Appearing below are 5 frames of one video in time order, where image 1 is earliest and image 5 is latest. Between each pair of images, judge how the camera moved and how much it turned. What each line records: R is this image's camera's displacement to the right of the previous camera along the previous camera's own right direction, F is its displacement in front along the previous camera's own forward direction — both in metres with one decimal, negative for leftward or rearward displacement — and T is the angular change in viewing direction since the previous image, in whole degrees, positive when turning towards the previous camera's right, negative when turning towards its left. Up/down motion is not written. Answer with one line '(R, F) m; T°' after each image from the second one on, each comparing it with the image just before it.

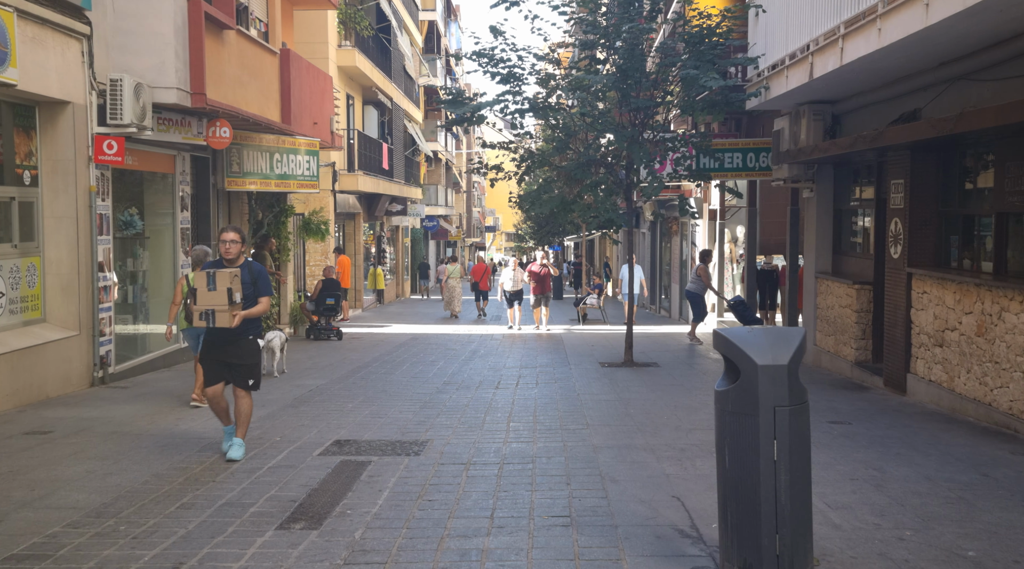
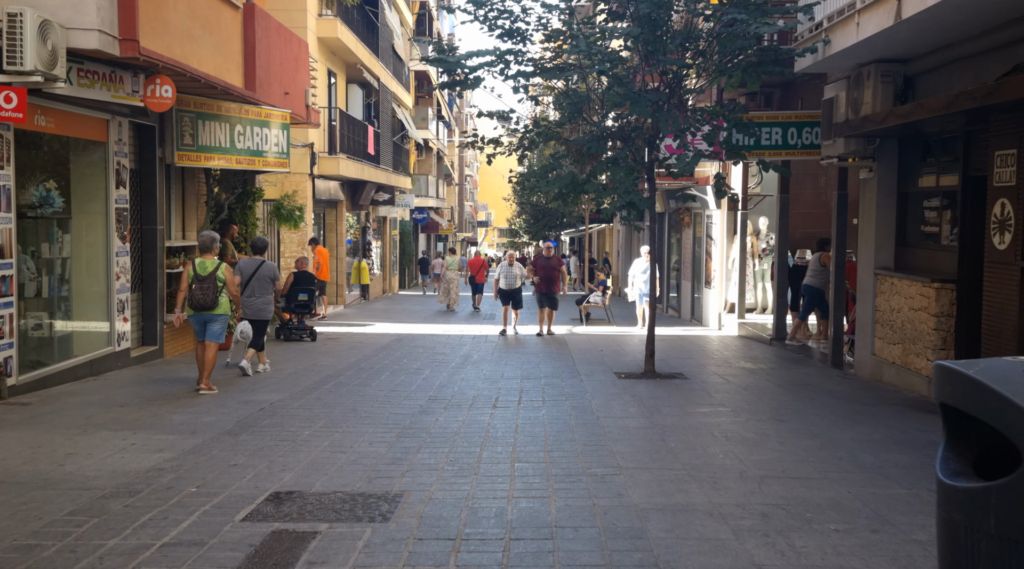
(-0.1, +2.3) m; +1°
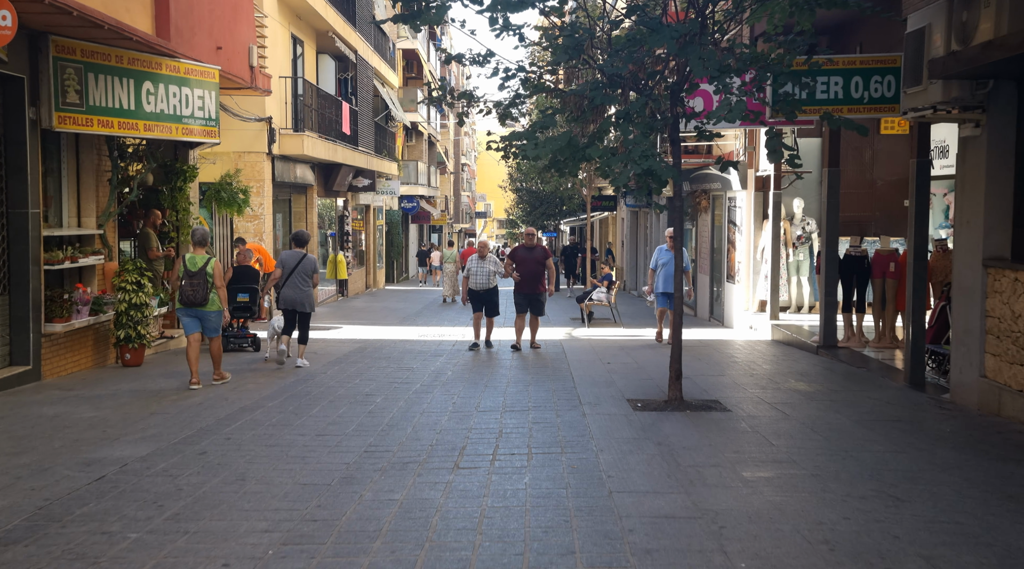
(+0.2, +3.2) m; 0°
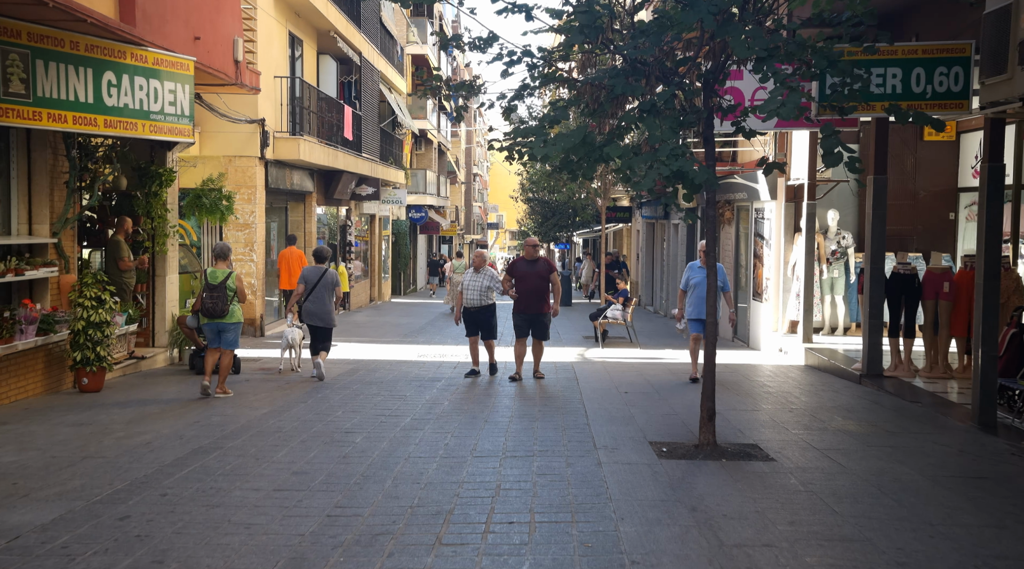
(+0.1, +1.4) m; -1°
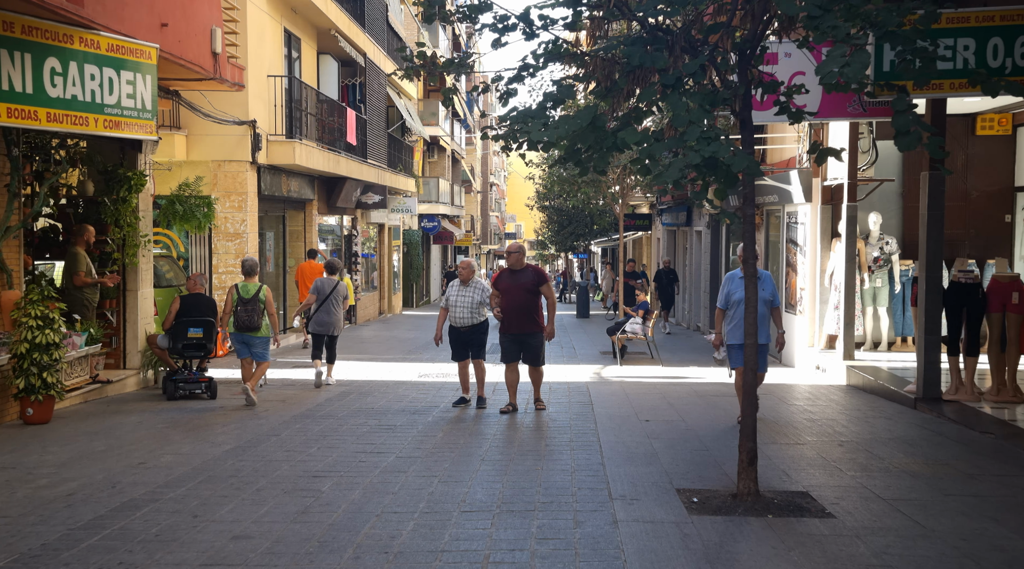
(+0.2, +1.4) m; -1°
